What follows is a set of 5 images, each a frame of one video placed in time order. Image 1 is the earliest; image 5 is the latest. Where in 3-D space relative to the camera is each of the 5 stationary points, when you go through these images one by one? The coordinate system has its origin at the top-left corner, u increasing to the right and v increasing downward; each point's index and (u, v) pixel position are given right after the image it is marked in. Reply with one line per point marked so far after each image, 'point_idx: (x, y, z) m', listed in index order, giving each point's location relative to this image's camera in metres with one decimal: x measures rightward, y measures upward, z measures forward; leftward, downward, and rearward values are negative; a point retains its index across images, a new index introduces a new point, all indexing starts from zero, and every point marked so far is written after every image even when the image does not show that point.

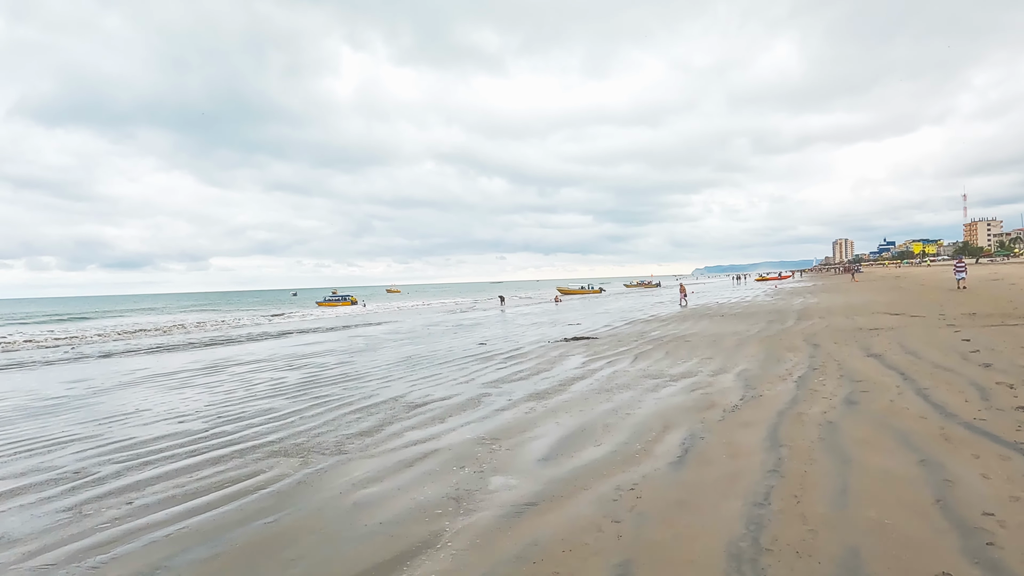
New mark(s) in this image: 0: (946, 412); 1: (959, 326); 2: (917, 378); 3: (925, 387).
0: (+5.6, -1.6, +6.5) m
1: (+13.3, -1.1, +15.0) m
2: (+6.7, -1.5, +8.4) m
3: (+6.4, -1.5, +7.8) m
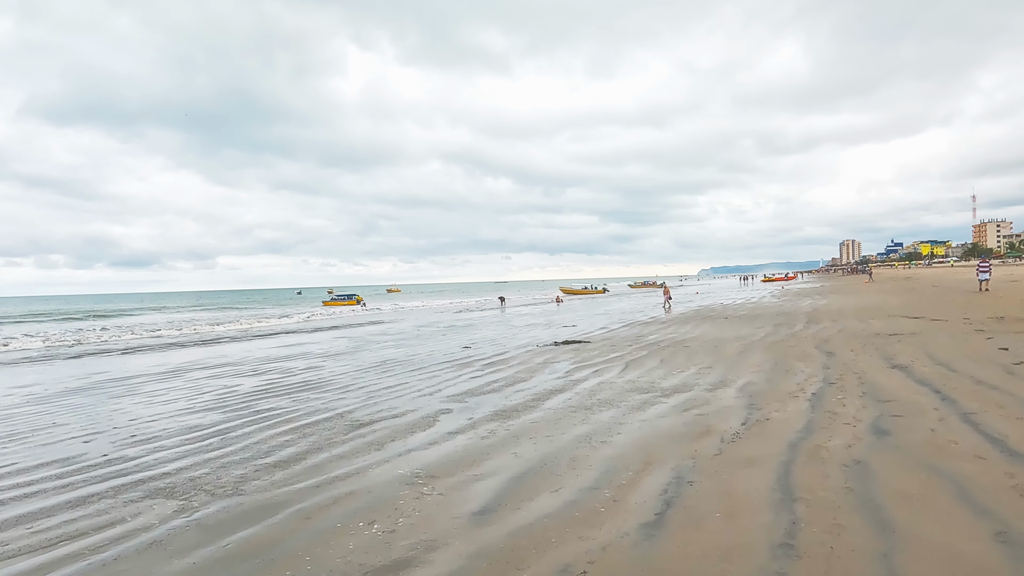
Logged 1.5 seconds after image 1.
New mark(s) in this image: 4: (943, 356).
0: (+4.9, -1.6, +5.0) m
1: (+12.7, -1.2, +13.4) m
2: (+6.1, -1.5, +6.9) m
3: (+5.8, -1.5, +6.3) m
4: (+8.8, -1.4, +10.3) m
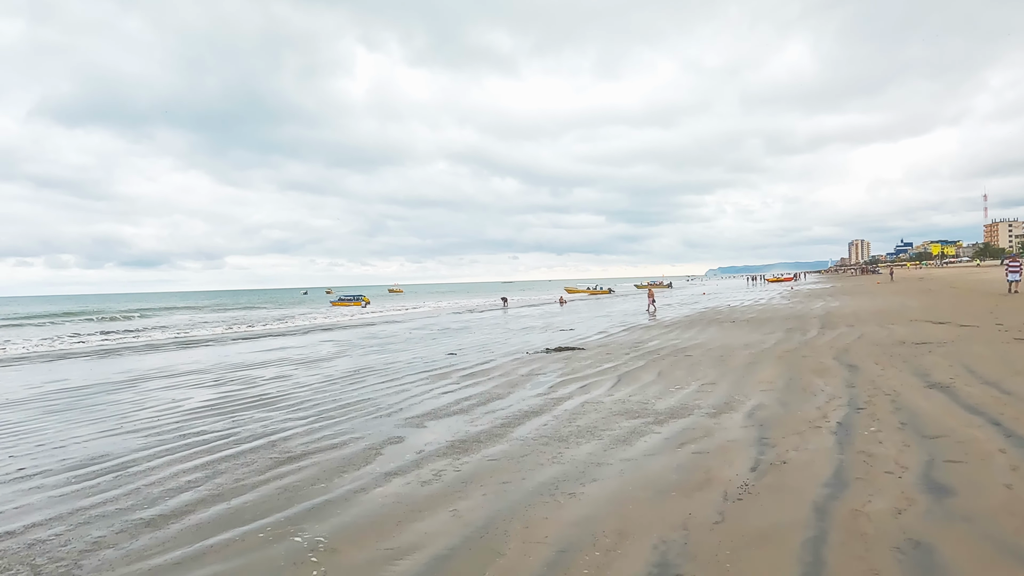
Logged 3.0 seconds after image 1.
0: (+4.4, -1.7, +3.6) m
1: (+12.3, -1.3, +11.9) m
2: (+5.5, -1.6, +5.4) m
3: (+5.2, -1.6, +4.8) m
4: (+8.3, -1.5, +8.8) m
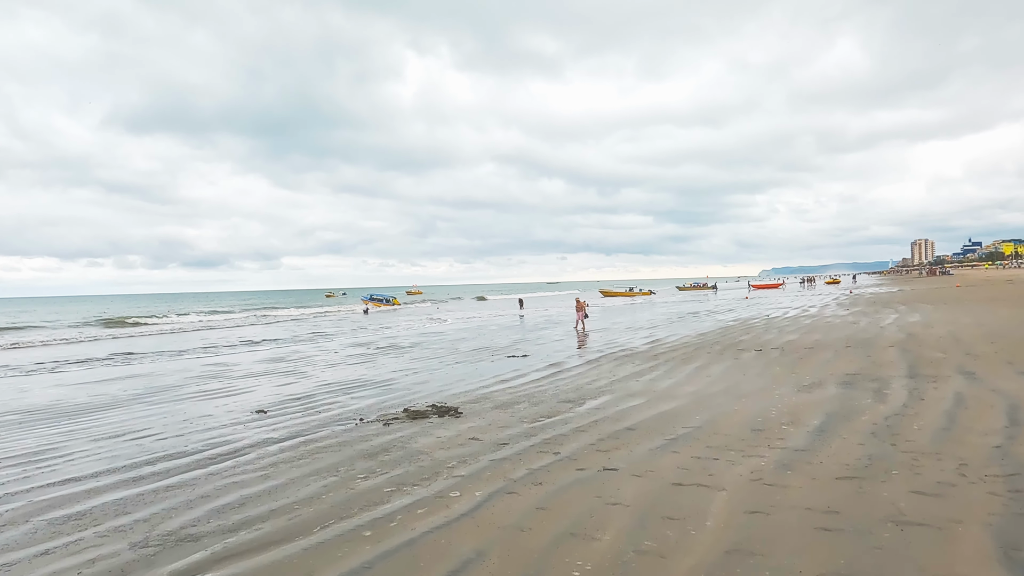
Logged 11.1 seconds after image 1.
0: (+4.1, -2.0, +3.3) m
1: (+12.6, -1.7, +11.0) m
2: (+5.4, -1.9, +5.1) m
3: (+5.0, -1.9, +4.5) m
4: (+8.4, -1.8, +8.3) m
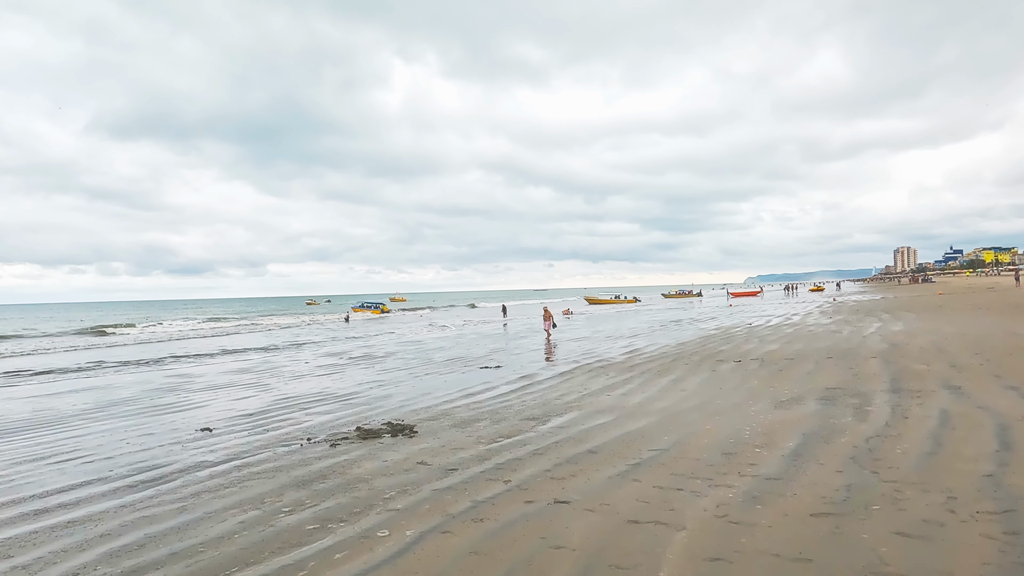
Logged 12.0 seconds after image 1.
0: (+3.7, -2.1, +3.0) m
1: (+12.0, -1.8, +10.9) m
2: (+5.0, -2.0, +4.8) m
3: (+4.6, -2.0, +4.2) m
4: (+7.9, -2.0, +8.0) m
